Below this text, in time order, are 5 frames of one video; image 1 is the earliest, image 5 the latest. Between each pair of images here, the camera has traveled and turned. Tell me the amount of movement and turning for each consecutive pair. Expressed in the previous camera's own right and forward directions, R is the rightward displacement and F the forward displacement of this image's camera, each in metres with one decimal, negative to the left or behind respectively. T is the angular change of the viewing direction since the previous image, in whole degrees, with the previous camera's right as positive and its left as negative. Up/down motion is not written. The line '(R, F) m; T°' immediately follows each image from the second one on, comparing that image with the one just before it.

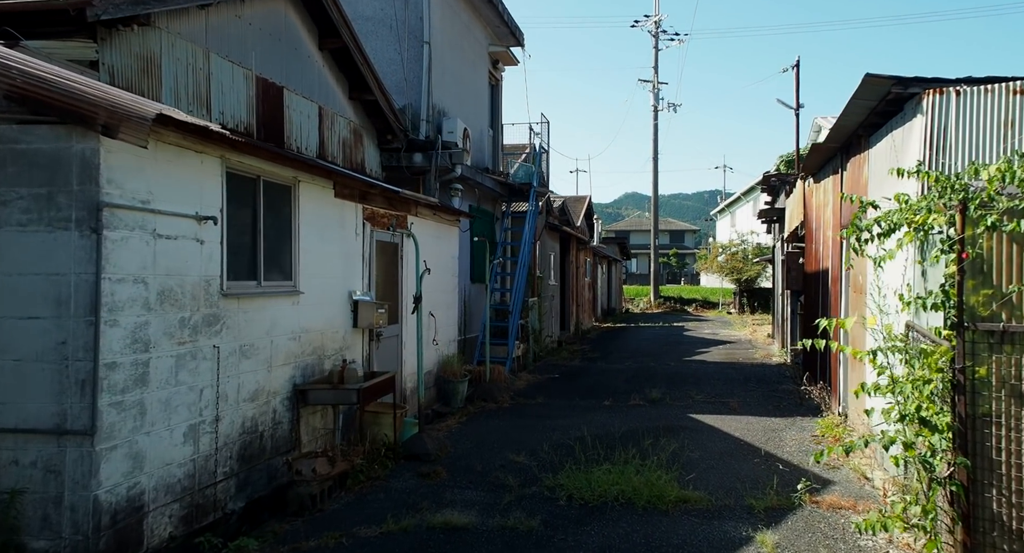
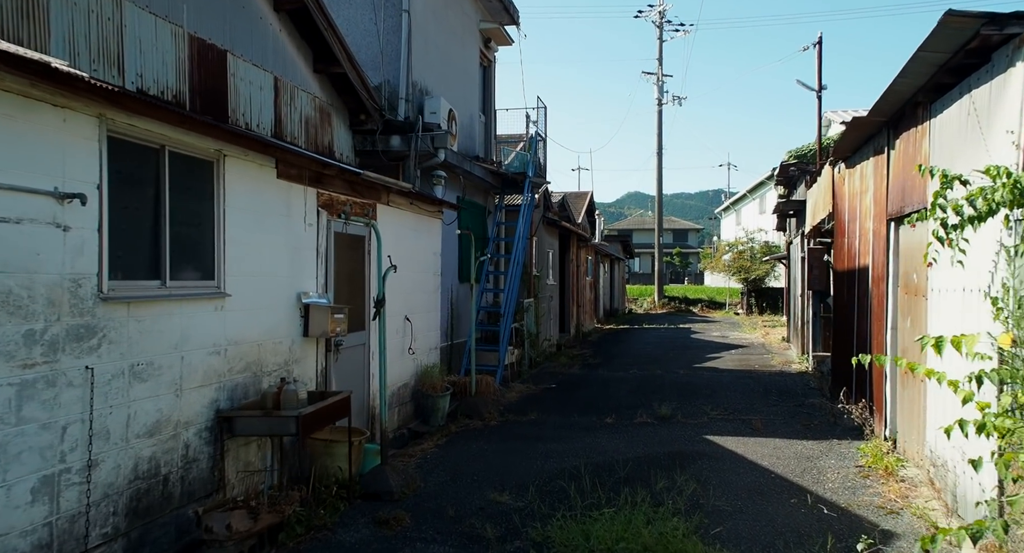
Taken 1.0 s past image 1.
(+0.1, +1.3) m; 0°
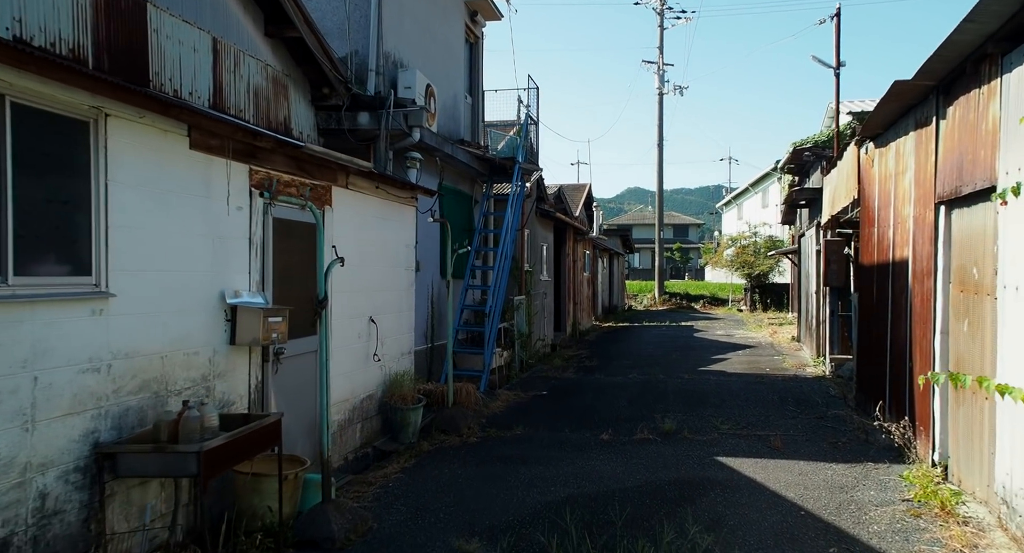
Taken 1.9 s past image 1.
(+0.2, +1.2) m; 0°
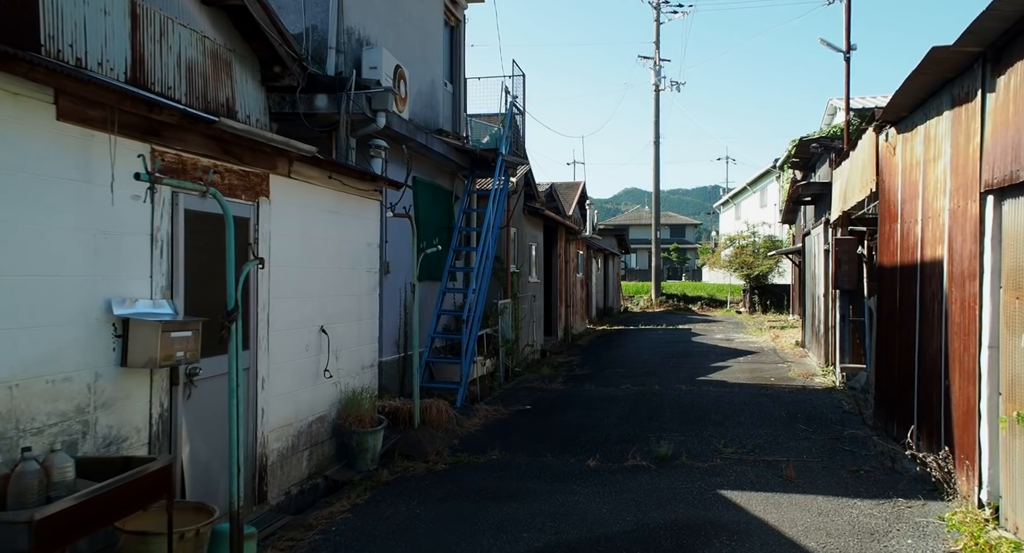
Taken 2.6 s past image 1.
(+0.2, +1.0) m; 0°
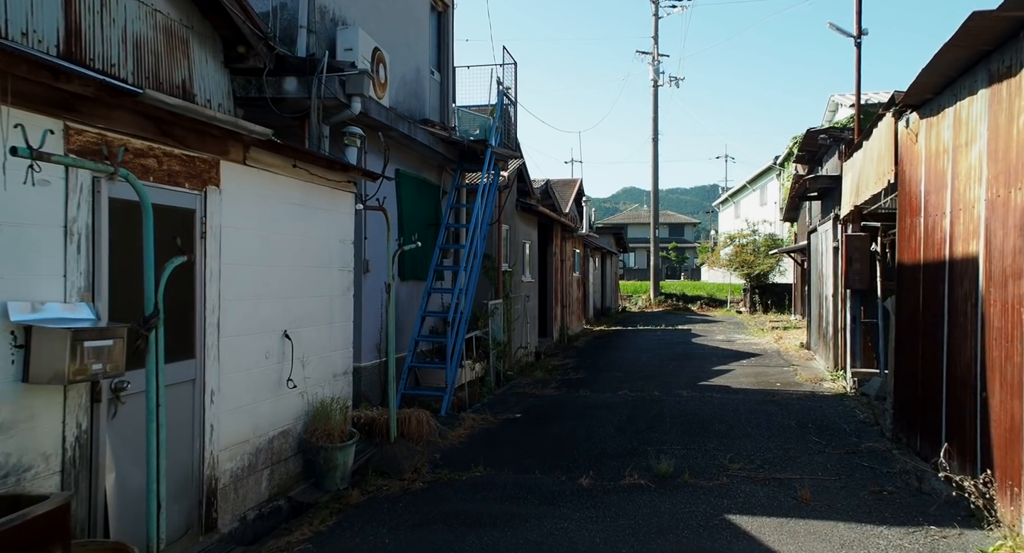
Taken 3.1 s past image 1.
(+0.1, +0.7) m; 0°
